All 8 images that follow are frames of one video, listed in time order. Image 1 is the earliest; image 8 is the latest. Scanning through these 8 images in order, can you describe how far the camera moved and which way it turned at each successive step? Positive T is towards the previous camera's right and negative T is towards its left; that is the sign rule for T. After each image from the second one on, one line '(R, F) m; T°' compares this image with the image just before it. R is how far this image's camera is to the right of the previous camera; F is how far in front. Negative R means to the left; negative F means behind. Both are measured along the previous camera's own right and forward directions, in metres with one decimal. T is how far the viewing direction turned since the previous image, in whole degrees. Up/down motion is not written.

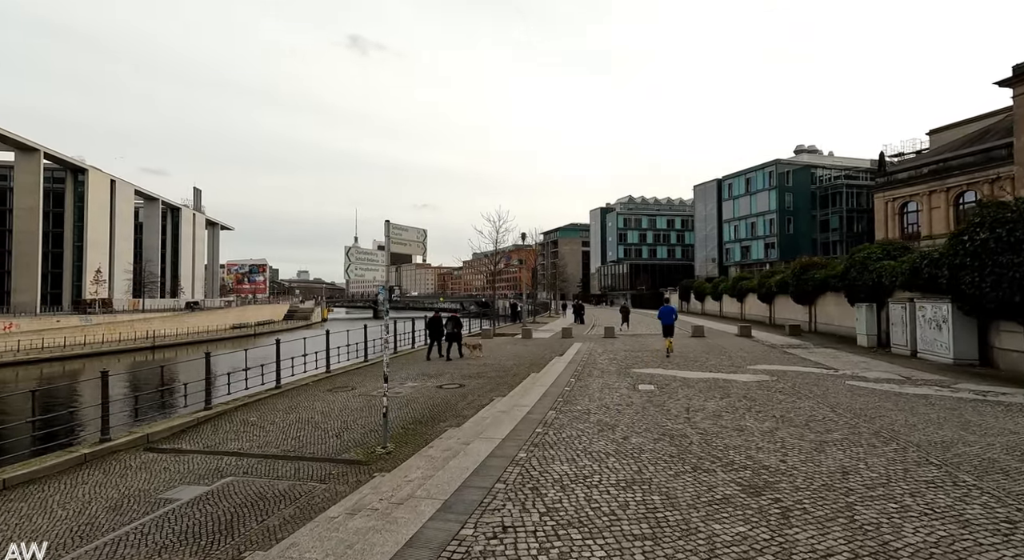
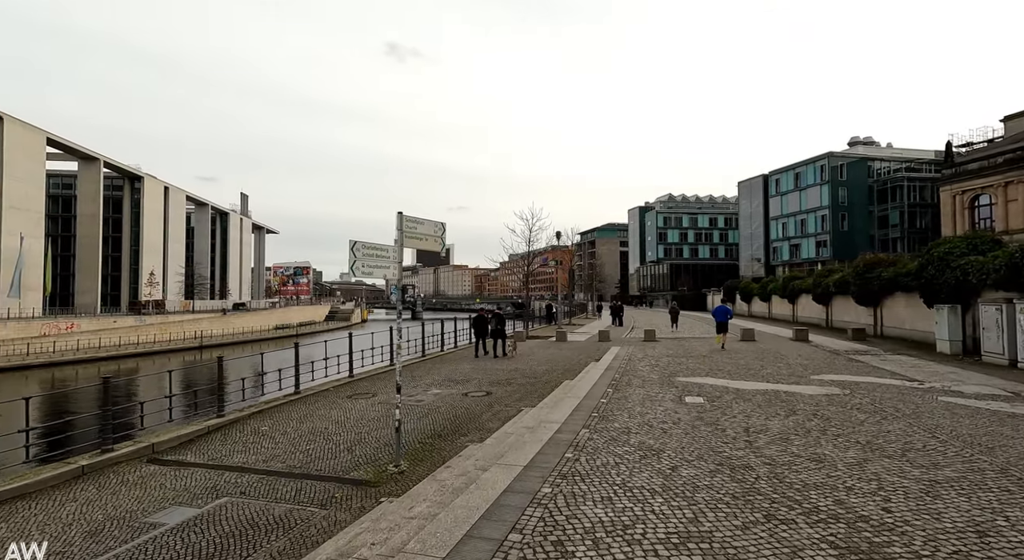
(+0.1, +1.0) m; -4°
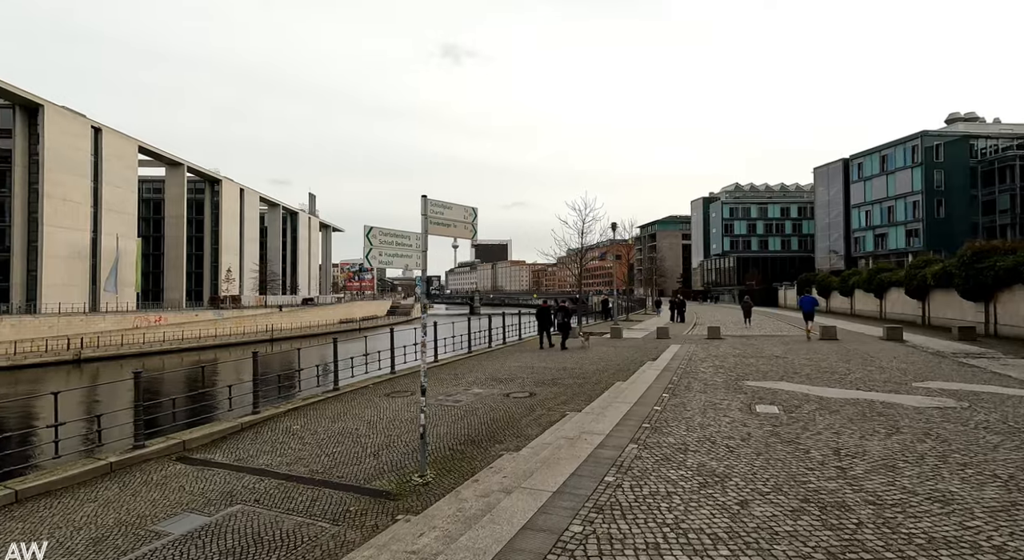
(+0.2, +0.9) m; -6°
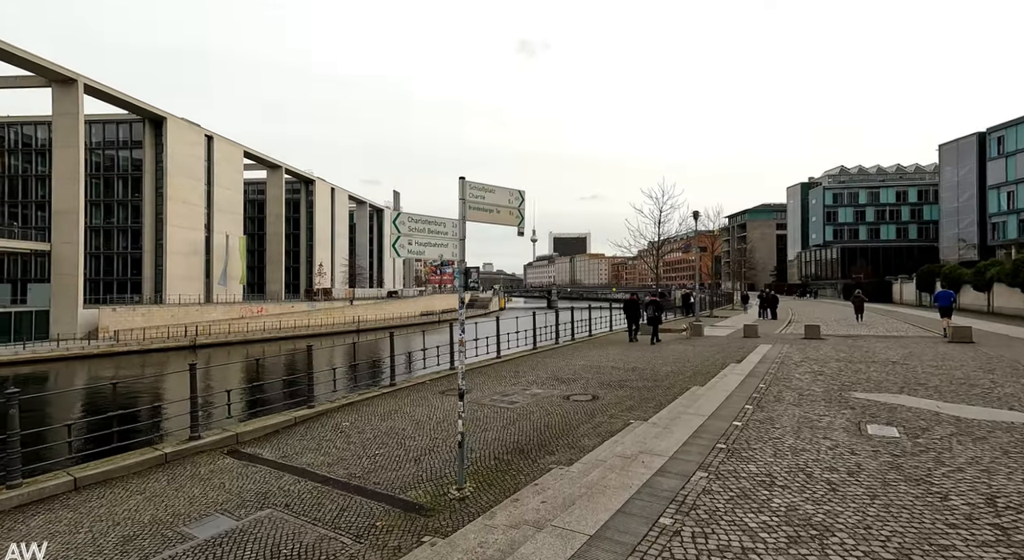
(+0.3, +0.8) m; -9°
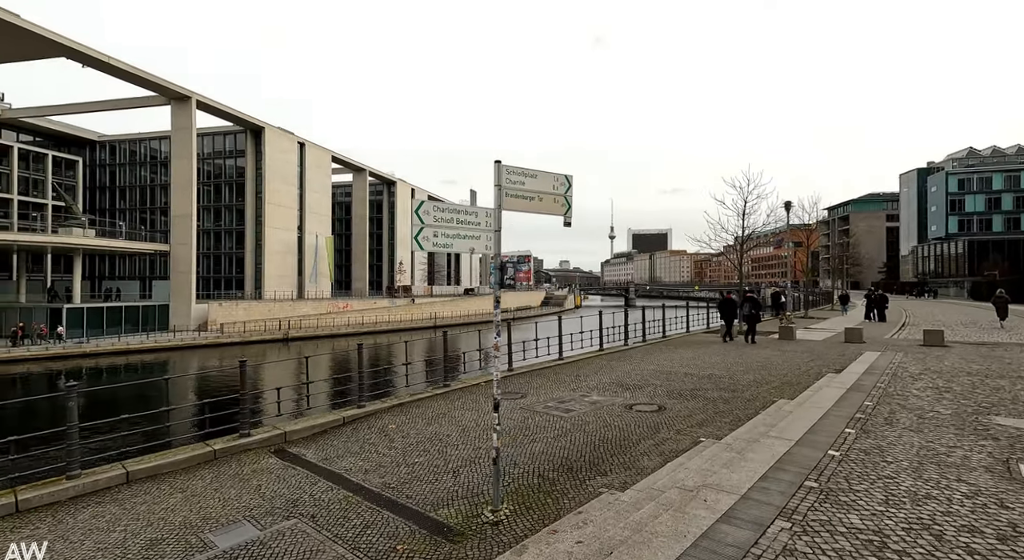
(+0.3, +0.8) m; -8°
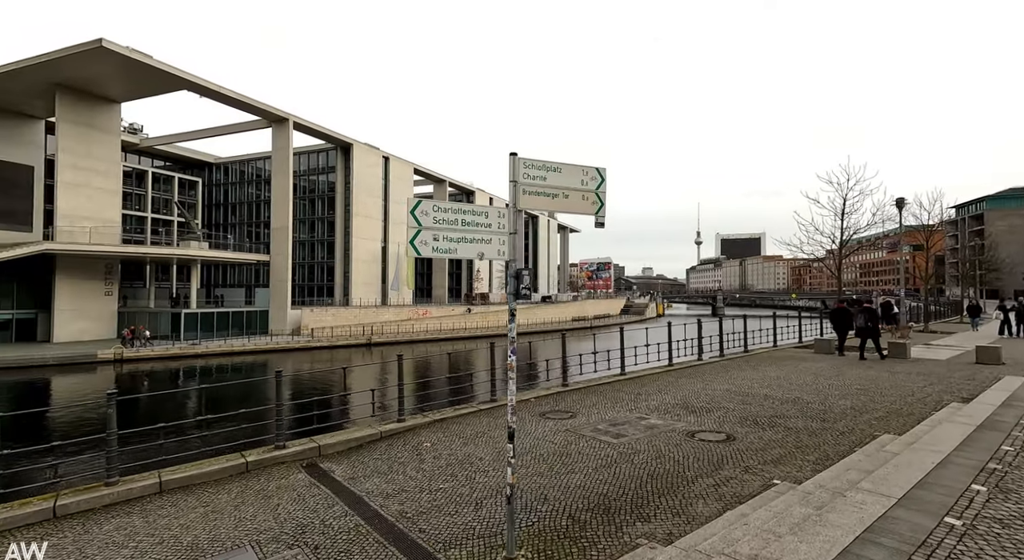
(+0.5, +0.8) m; -9°
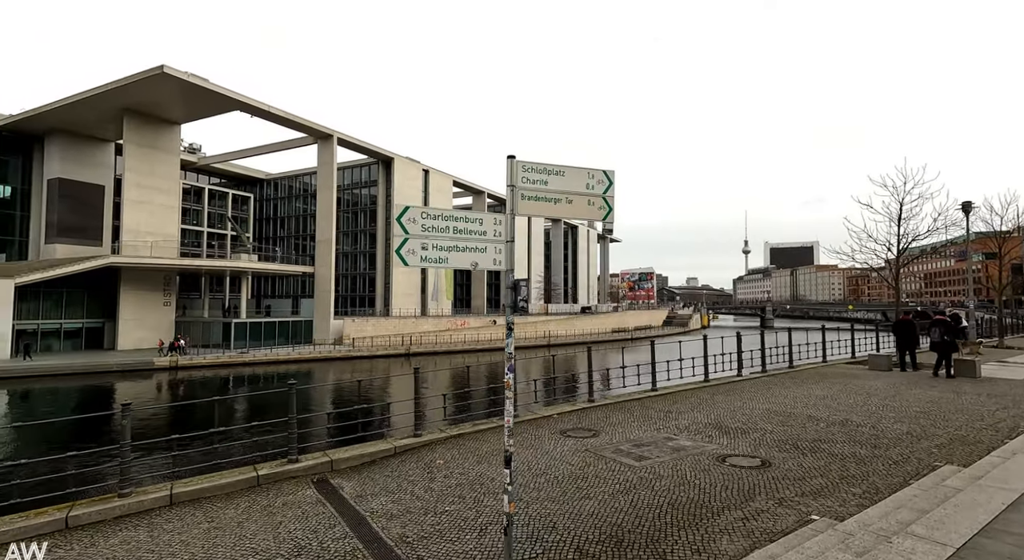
(+0.3, +0.4) m; -4°
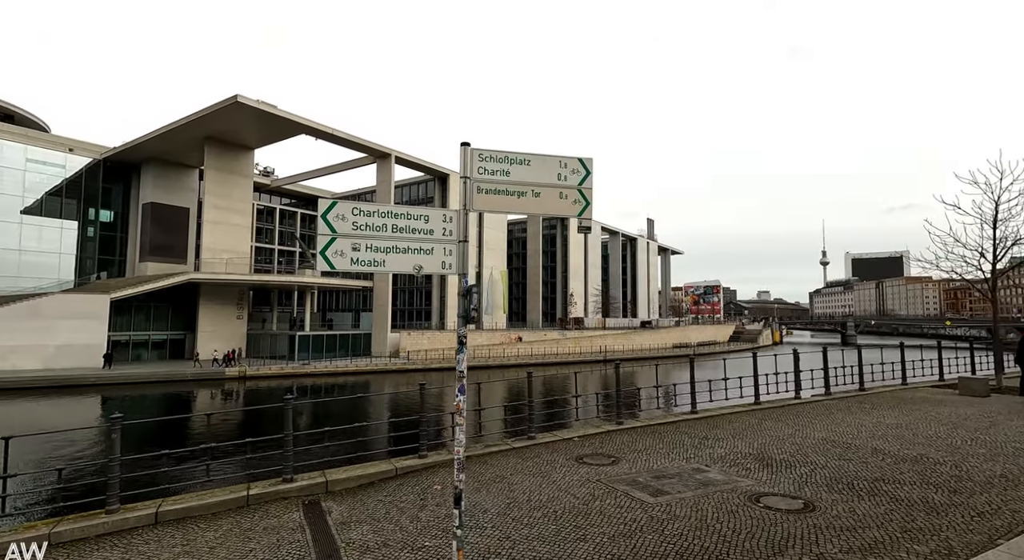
(+0.7, +0.8) m; -7°
